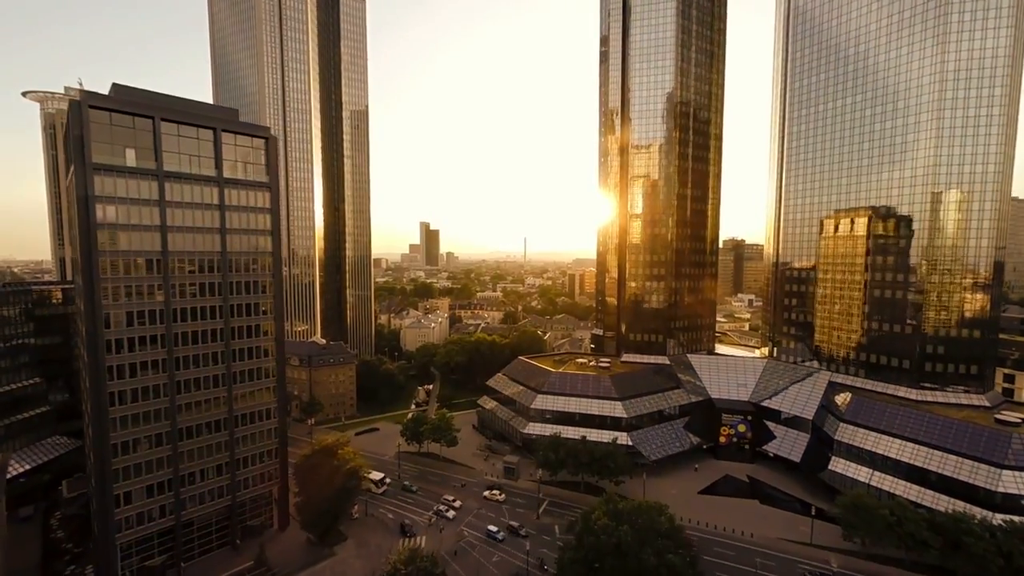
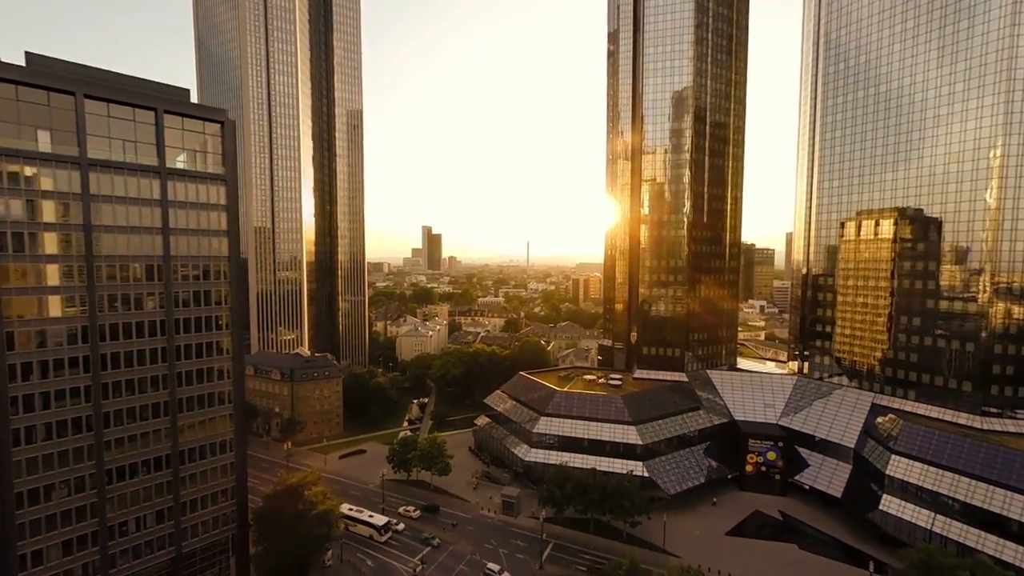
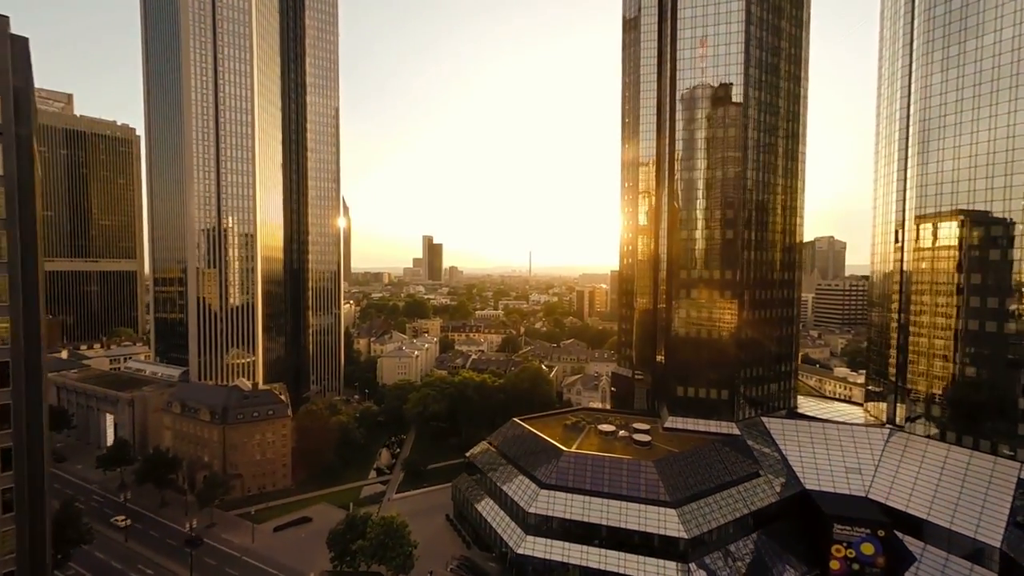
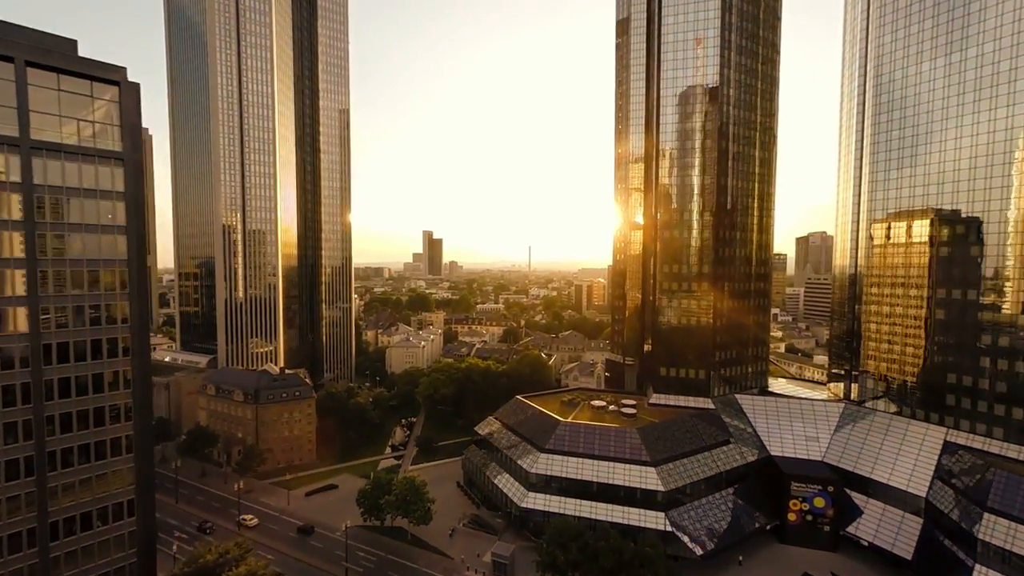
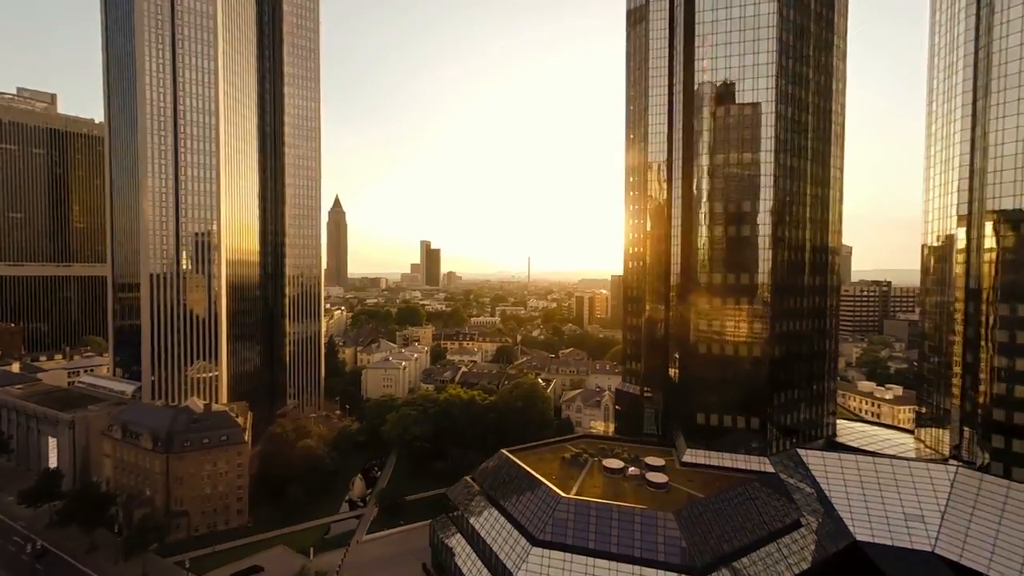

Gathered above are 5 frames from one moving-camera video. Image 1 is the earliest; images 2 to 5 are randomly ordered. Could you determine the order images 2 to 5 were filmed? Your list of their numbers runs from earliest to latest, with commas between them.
2, 4, 3, 5
